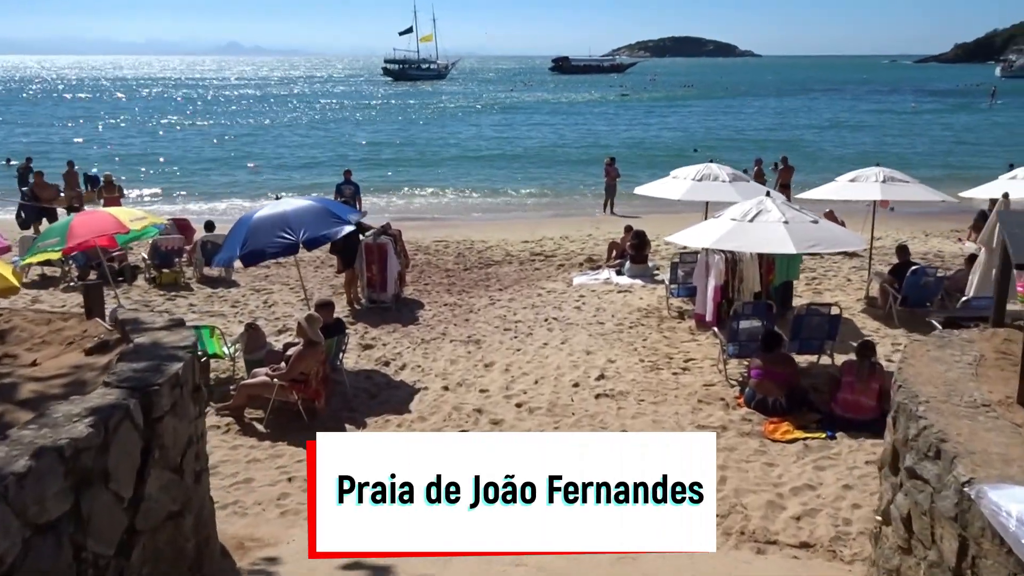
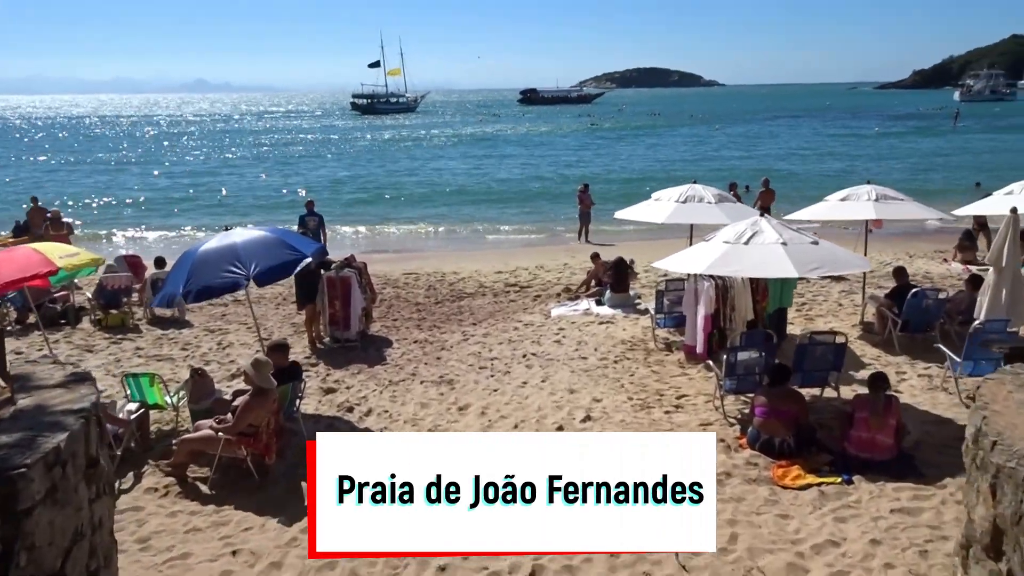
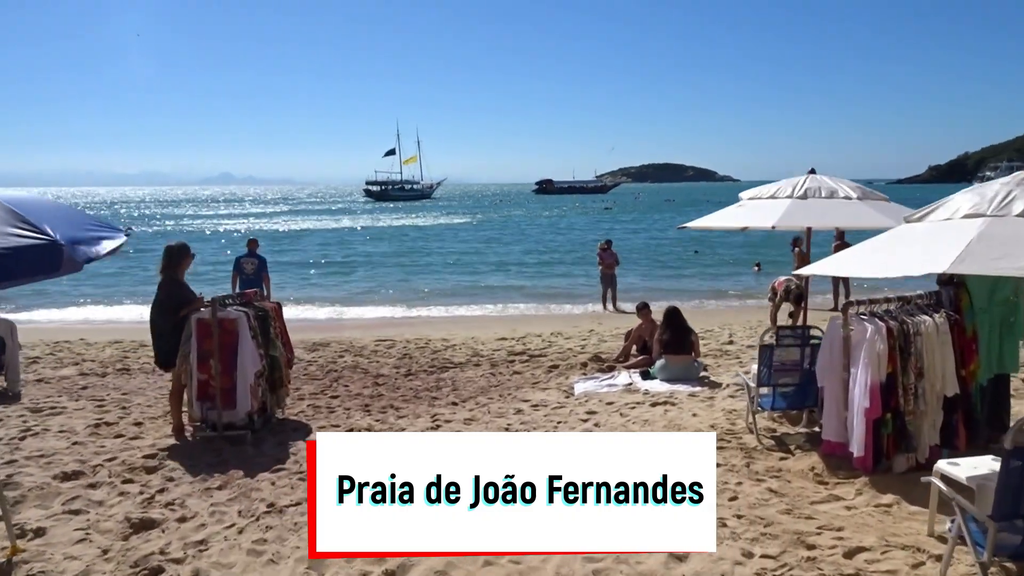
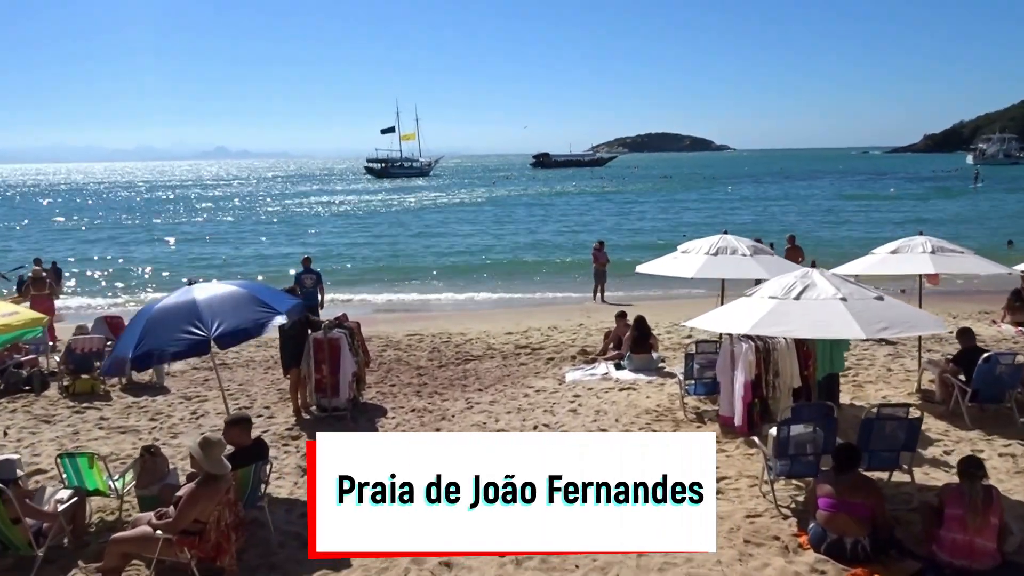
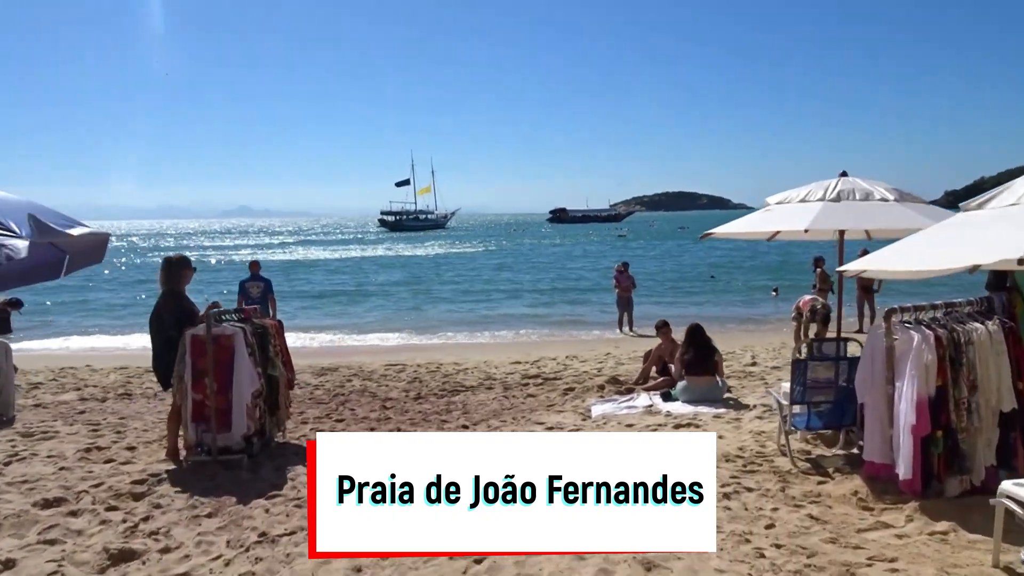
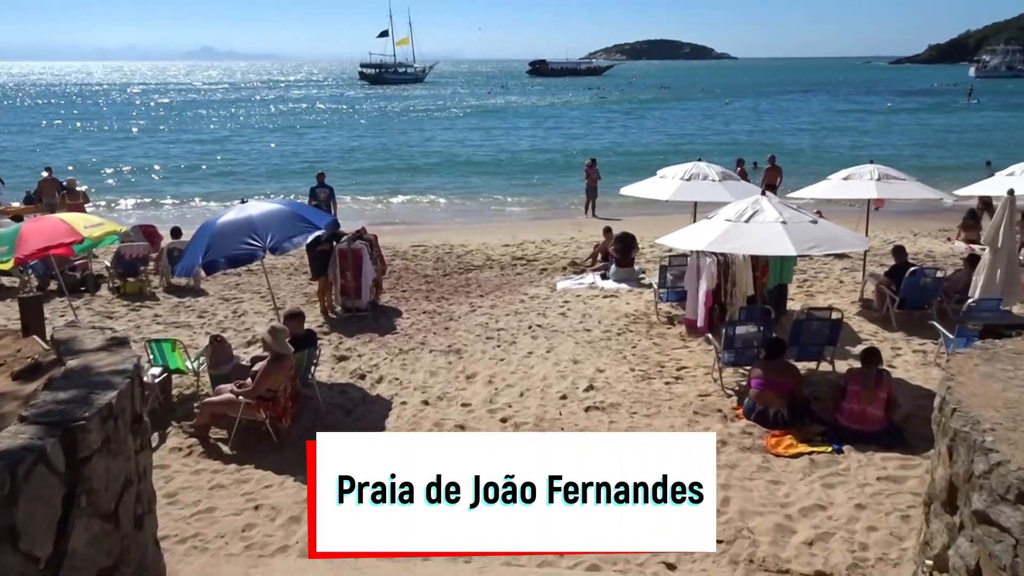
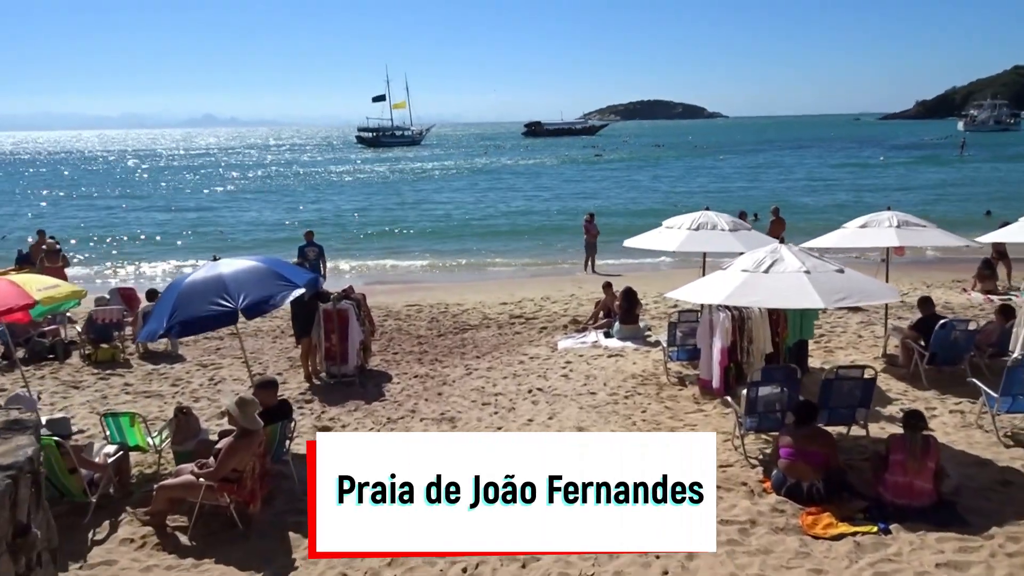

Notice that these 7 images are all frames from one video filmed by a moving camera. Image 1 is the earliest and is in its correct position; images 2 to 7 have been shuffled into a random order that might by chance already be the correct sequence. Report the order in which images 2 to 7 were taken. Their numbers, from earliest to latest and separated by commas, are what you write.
6, 2, 7, 4, 3, 5
